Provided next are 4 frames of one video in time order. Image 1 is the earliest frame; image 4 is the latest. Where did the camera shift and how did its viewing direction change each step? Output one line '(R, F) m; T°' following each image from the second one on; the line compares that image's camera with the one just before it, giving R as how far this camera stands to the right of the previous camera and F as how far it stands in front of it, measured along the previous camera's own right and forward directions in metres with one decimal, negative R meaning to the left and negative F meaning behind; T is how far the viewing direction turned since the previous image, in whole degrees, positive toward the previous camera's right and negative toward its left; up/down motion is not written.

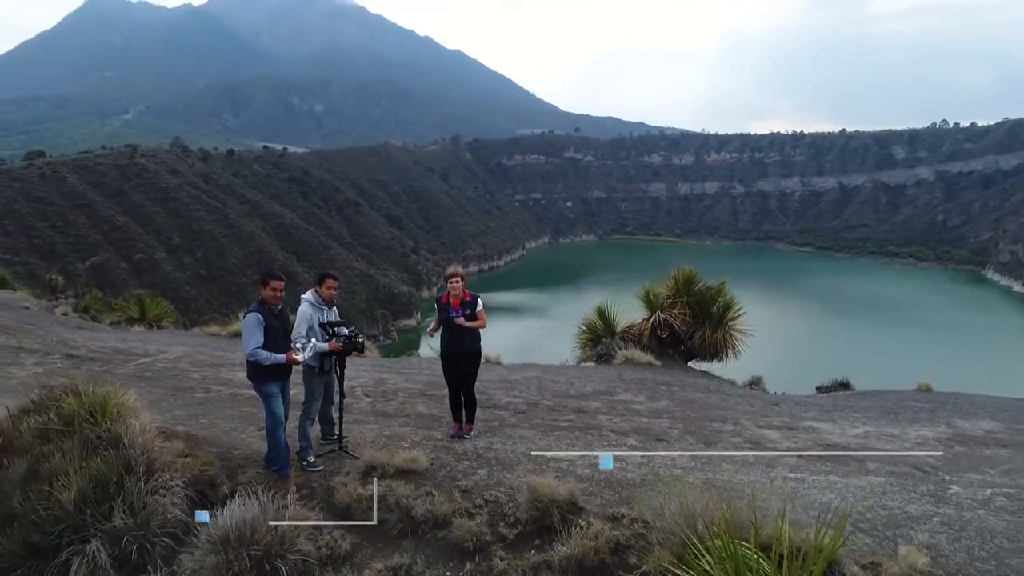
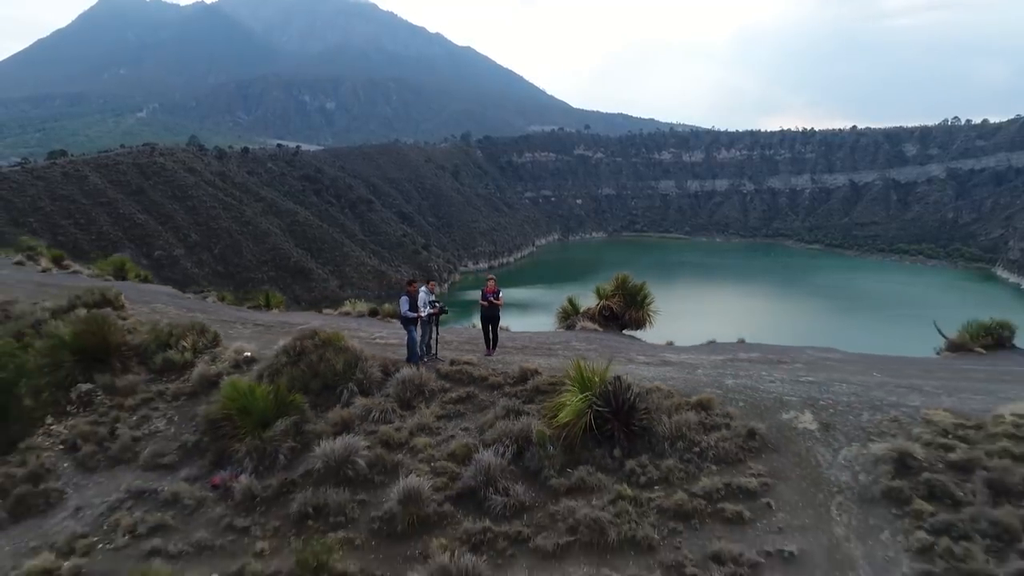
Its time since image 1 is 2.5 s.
(+0.1, -4.4) m; -1°
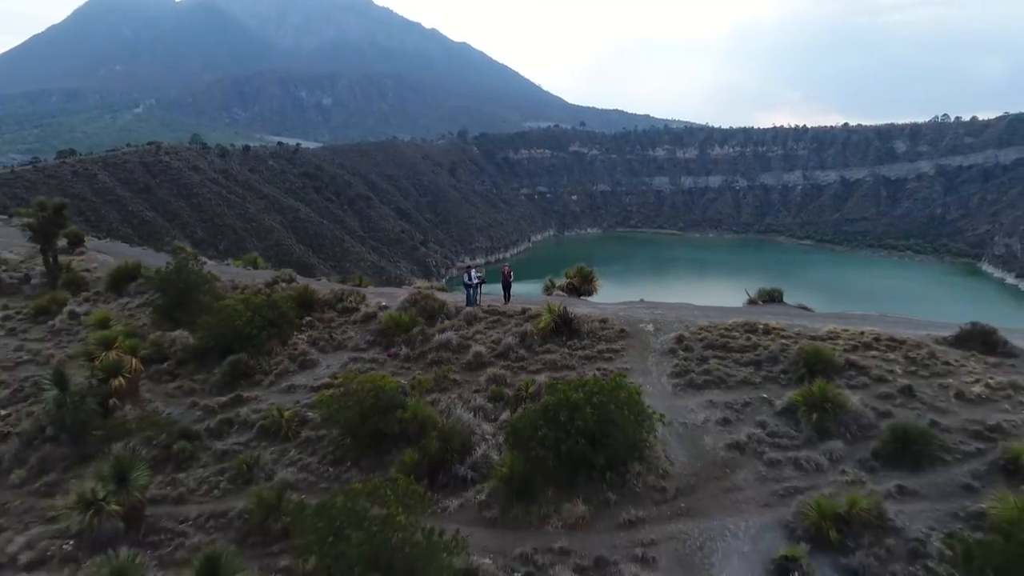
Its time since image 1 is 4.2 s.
(-0.2, -8.1) m; 0°
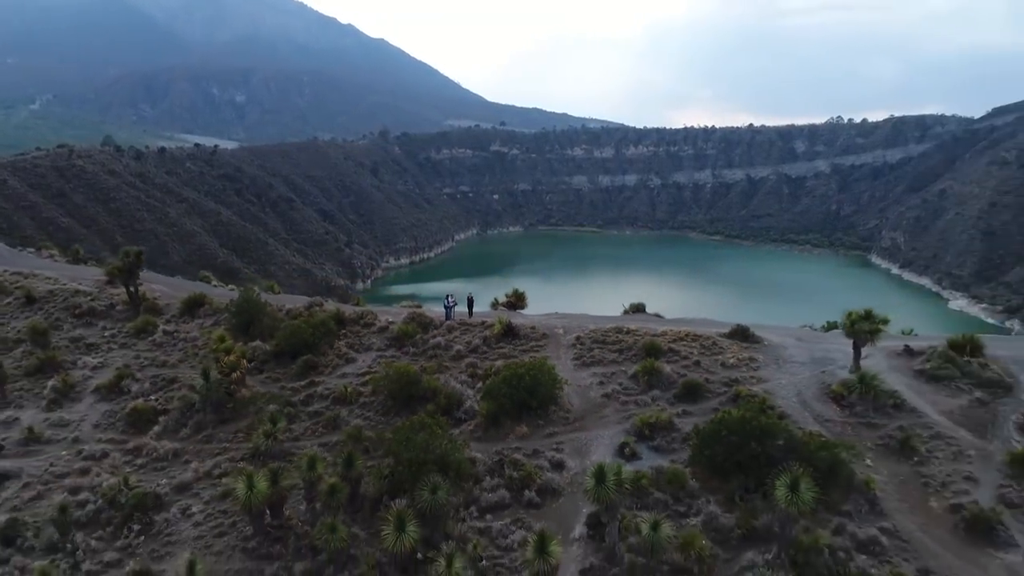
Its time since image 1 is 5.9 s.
(-1.4, -9.2) m; +6°
